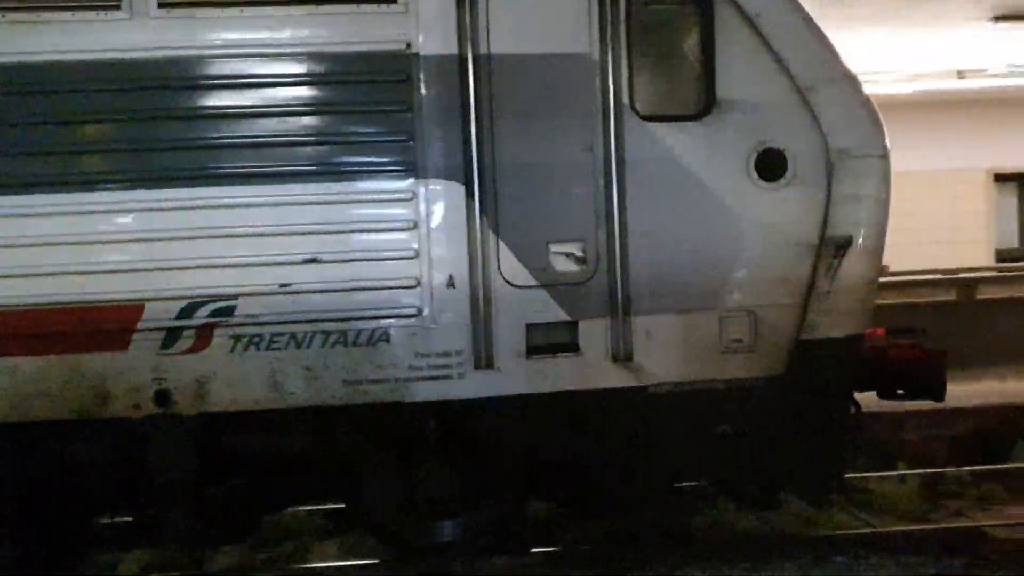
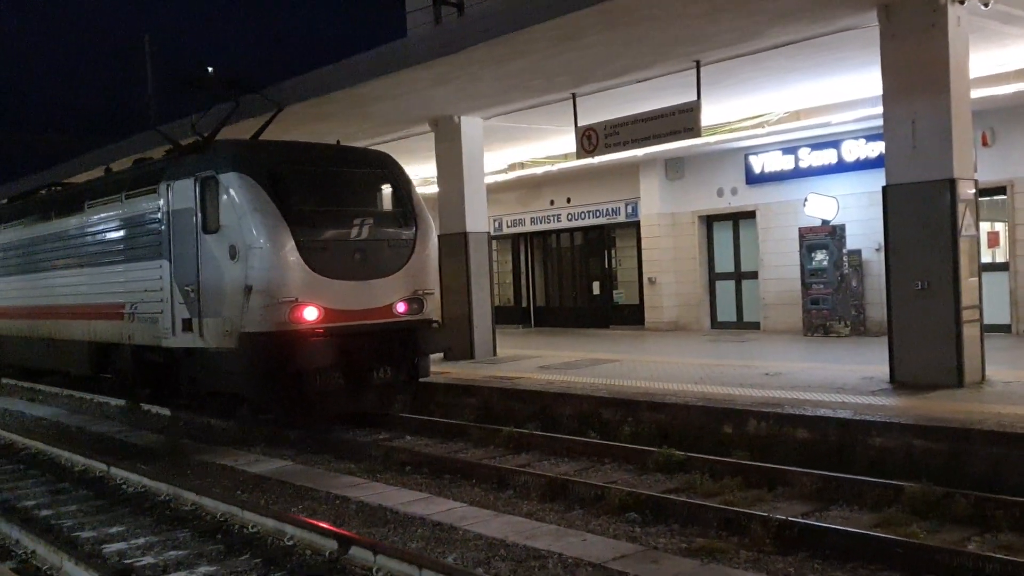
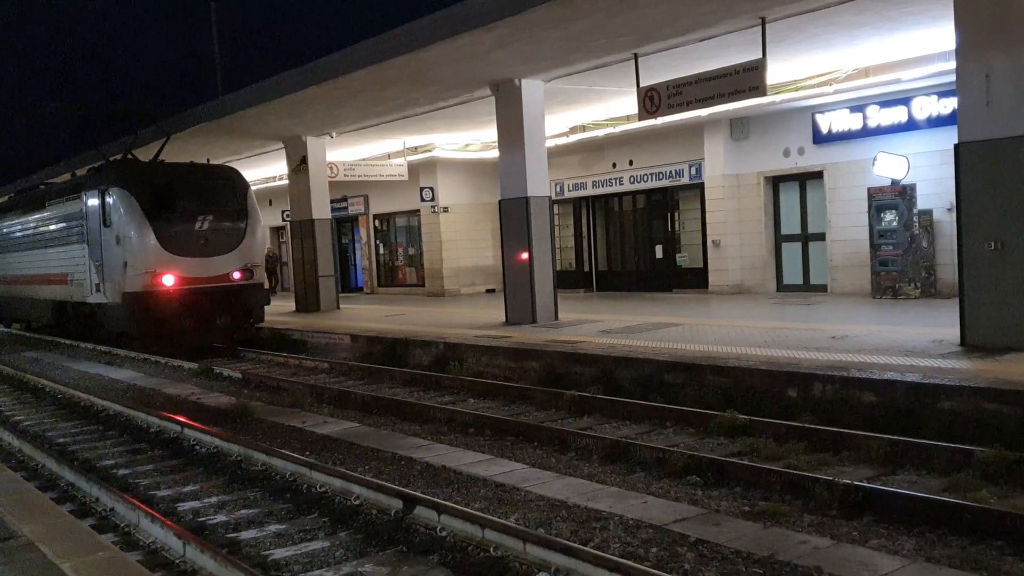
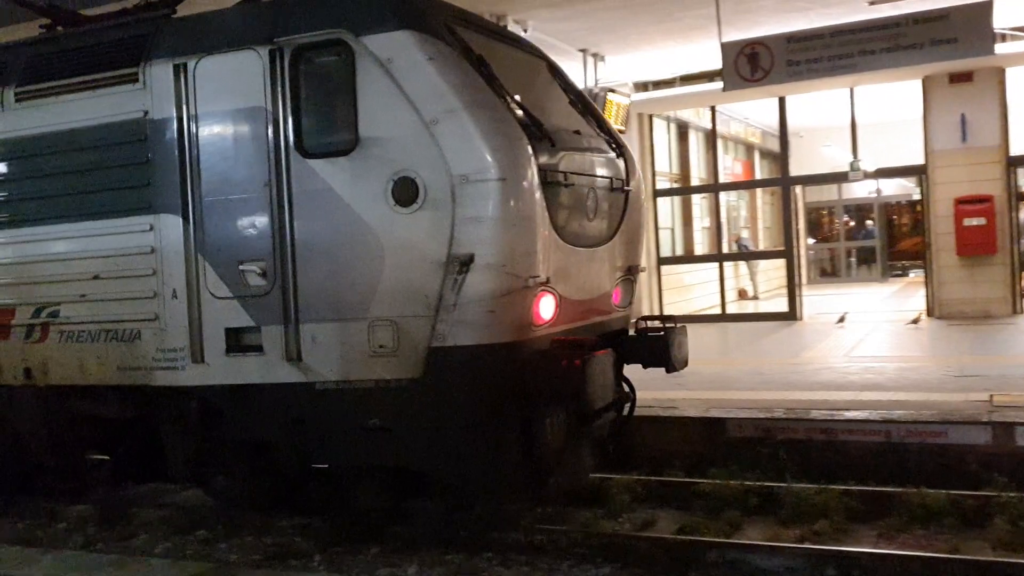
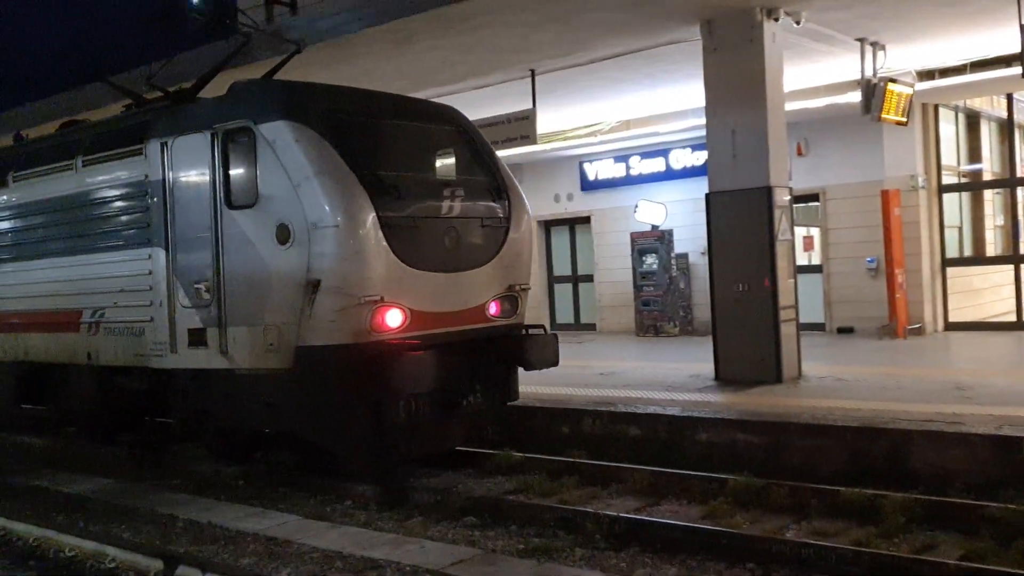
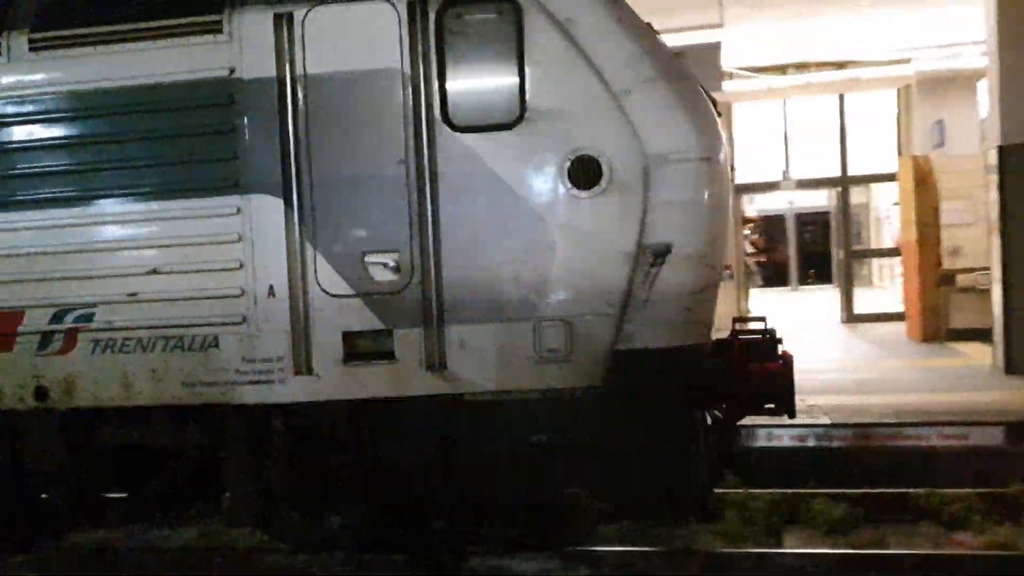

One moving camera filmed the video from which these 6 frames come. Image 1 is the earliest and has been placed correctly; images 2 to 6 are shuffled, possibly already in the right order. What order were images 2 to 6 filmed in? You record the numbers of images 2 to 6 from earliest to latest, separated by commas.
6, 4, 5, 2, 3
